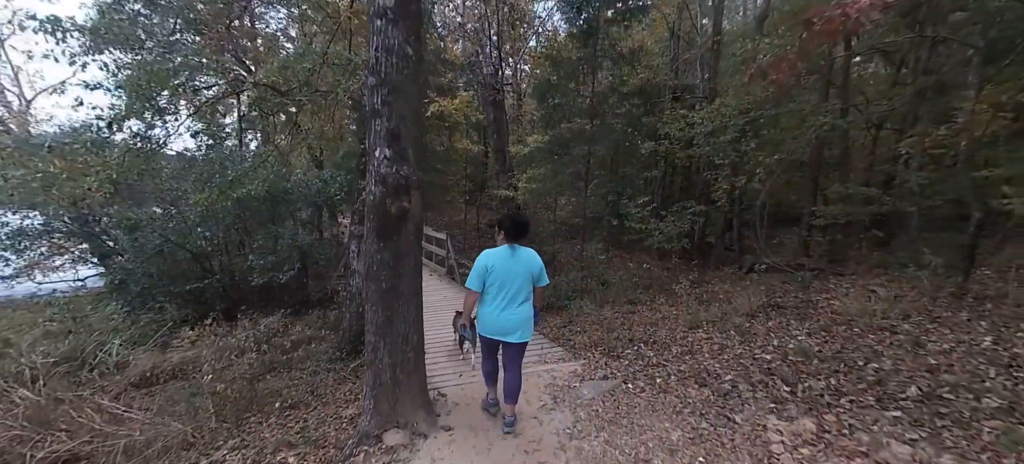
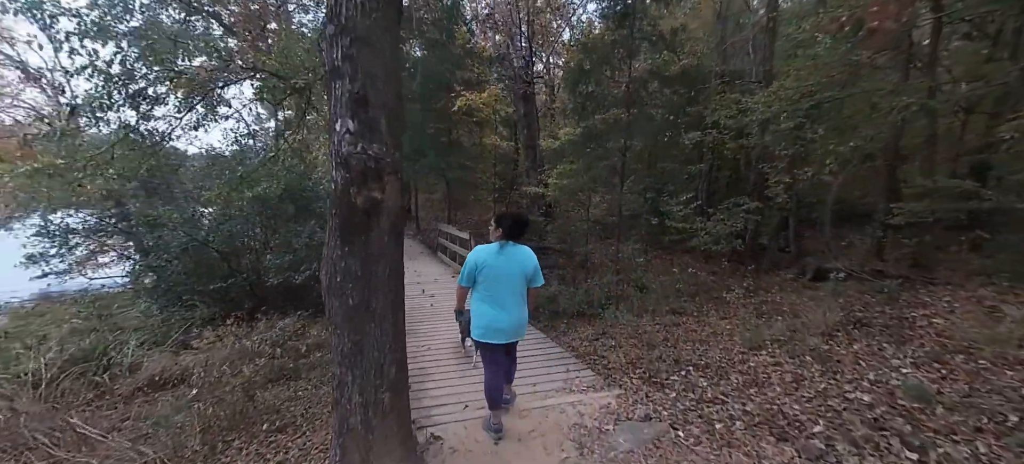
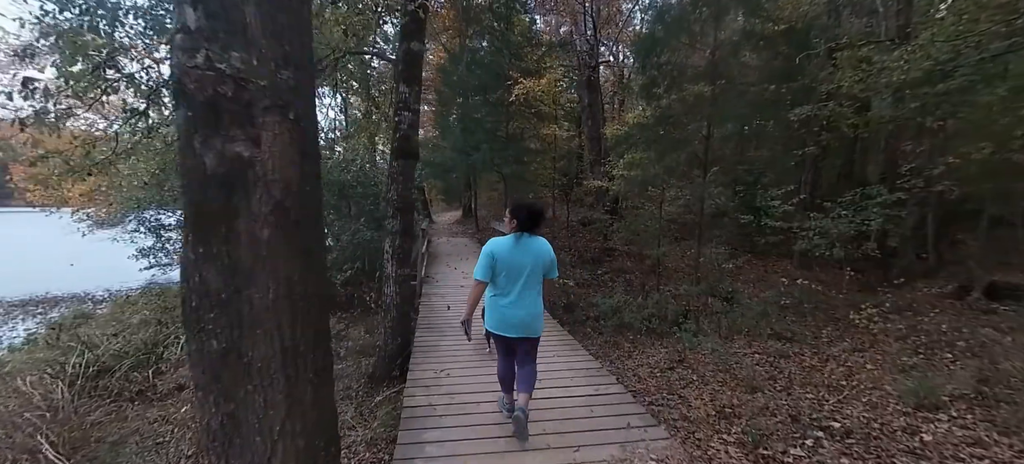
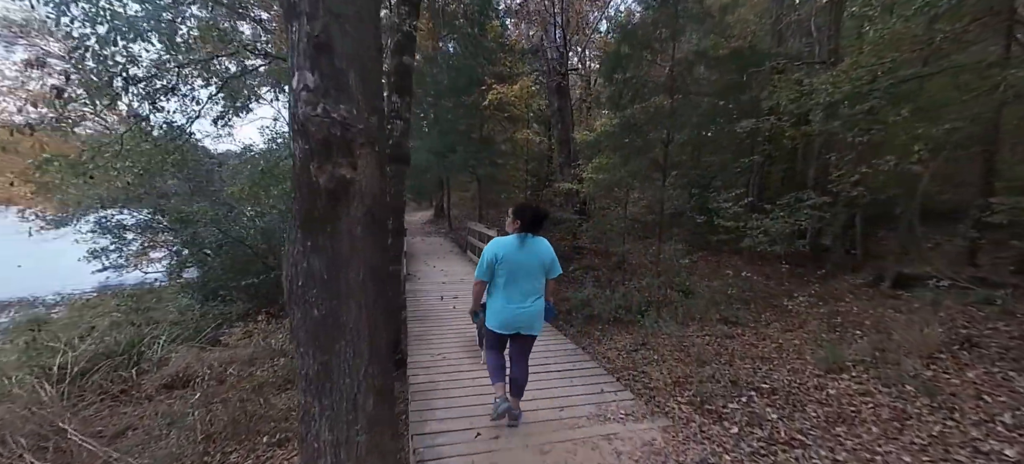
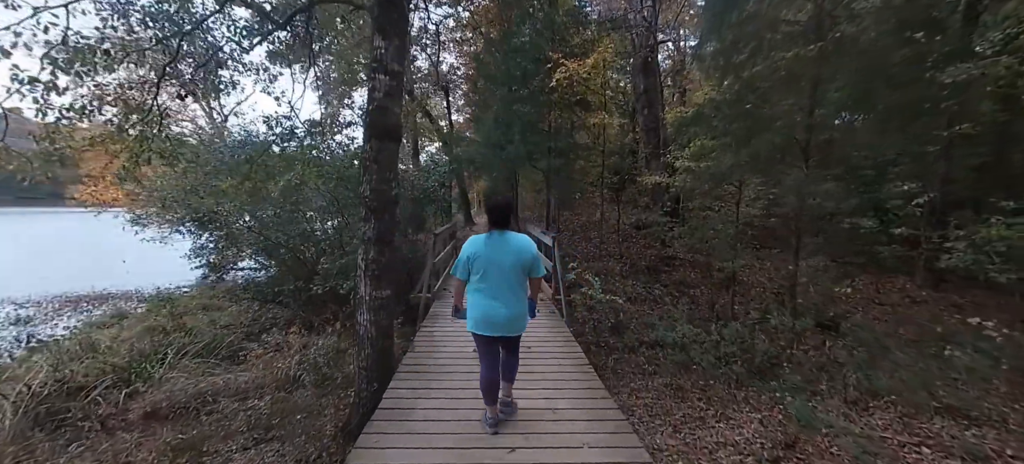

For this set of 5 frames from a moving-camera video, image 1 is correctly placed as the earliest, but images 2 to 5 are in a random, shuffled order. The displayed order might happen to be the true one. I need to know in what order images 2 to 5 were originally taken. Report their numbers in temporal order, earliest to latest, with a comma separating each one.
2, 4, 3, 5
